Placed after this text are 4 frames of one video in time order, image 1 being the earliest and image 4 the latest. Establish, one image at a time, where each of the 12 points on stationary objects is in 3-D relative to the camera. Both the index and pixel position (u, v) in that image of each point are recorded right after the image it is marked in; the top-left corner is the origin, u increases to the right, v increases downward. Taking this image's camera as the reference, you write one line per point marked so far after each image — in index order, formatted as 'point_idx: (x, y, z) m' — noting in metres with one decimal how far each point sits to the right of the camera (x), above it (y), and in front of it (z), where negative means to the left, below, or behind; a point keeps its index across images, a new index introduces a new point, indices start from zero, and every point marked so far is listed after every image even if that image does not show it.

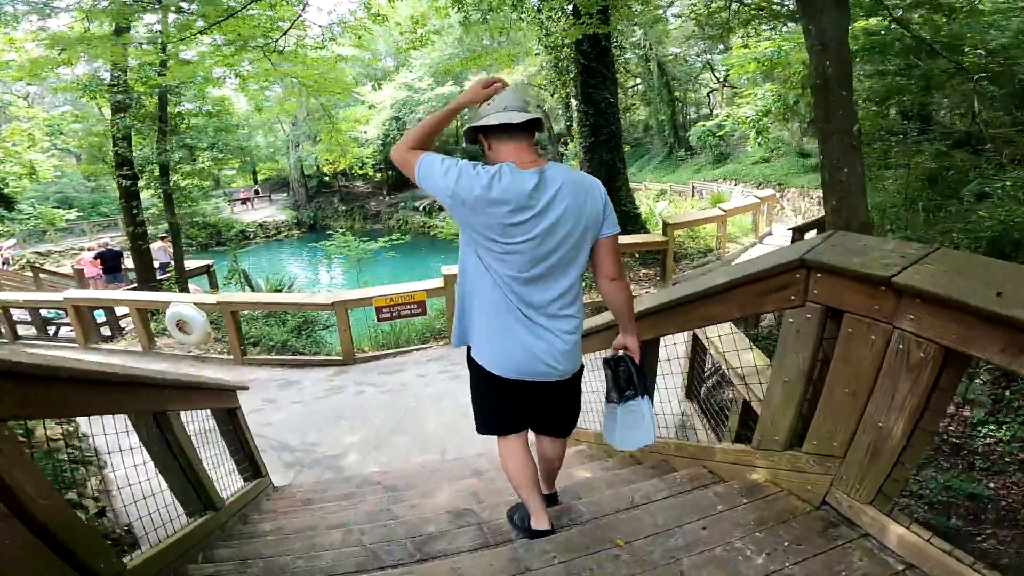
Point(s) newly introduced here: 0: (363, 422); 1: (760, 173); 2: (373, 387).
0: (-1.3, -1.2, +4.8) m
1: (+7.0, +3.1, +15.1) m
2: (-1.4, -1.0, +5.5) m
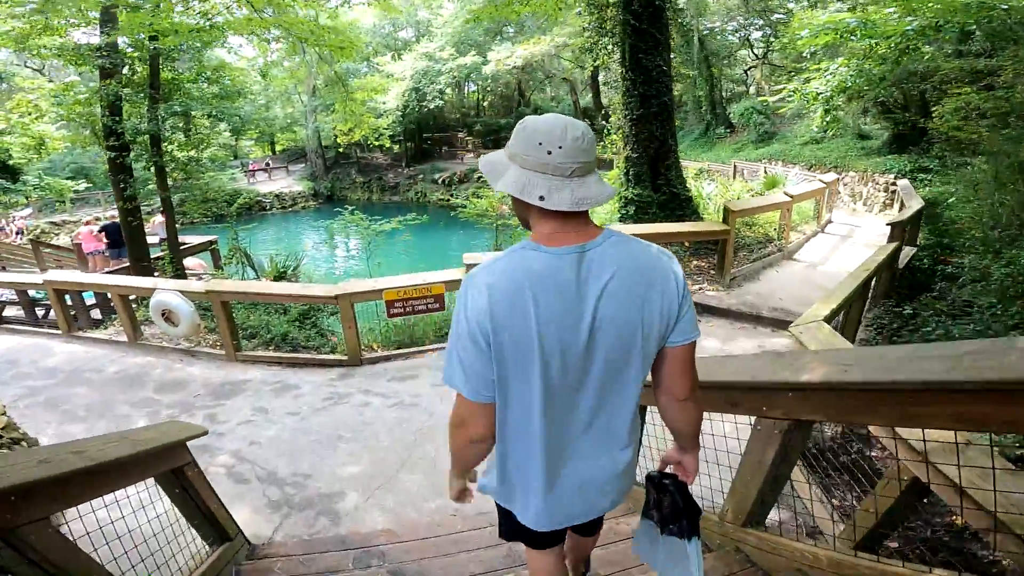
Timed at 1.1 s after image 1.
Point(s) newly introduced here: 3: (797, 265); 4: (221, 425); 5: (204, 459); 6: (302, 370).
0: (-1.1, -1.2, +4.0) m
1: (+7.7, +3.3, +13.8) m
2: (-1.1, -0.9, +4.6) m
3: (+3.6, +0.3, +6.9) m
4: (-2.4, -1.1, +4.5) m
5: (-2.3, -1.2, +4.0) m
6: (-2.1, -0.8, +5.4) m
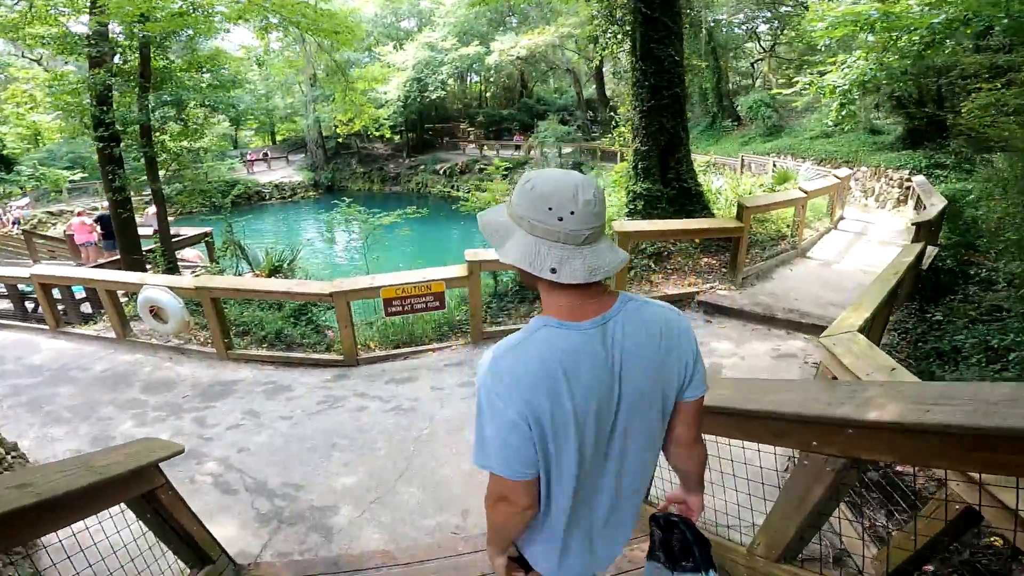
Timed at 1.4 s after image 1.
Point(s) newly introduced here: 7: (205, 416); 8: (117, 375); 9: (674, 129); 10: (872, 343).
0: (-1.0, -1.1, +3.7) m
1: (+7.7, +3.4, +13.5) m
2: (-1.1, -0.9, +4.4) m
3: (+3.7, +0.3, +6.7) m
4: (-2.4, -1.1, +4.2) m
5: (-2.2, -1.2, +3.8) m
6: (-2.1, -0.8, +5.2) m
7: (-2.5, -1.0, +4.5) m
8: (-3.9, -0.9, +5.4) m
9: (+2.0, +1.9, +6.7) m
10: (+1.7, -0.3, +2.6) m
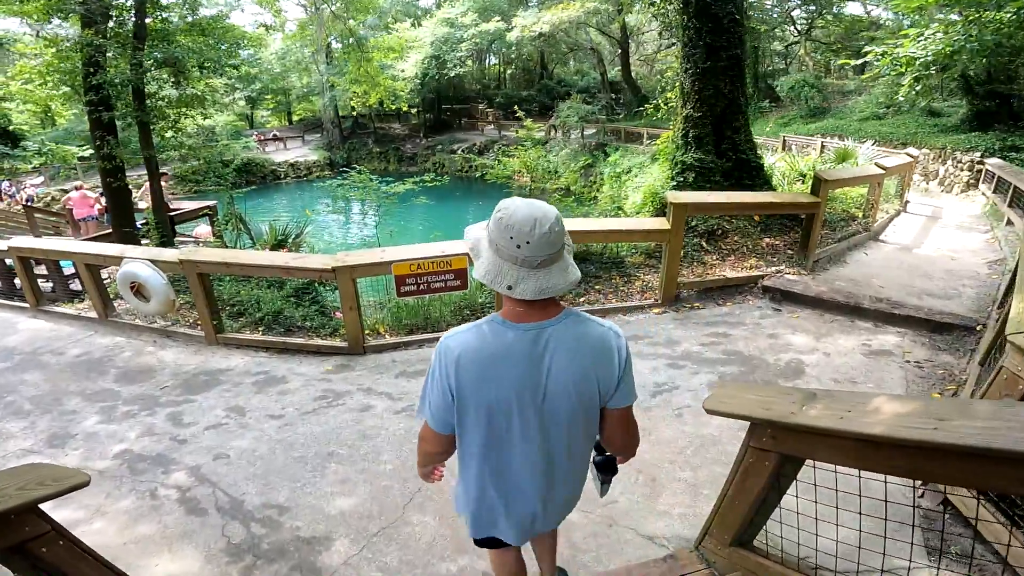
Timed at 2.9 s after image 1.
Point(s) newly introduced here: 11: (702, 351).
0: (-0.8, -1.0, +3.0) m
1: (+8.3, +3.6, +12.5) m
2: (-0.8, -0.8, +3.7) m
3: (+4.0, +0.4, +5.8) m
4: (-2.1, -0.9, +3.5) m
5: (-2.0, -1.1, +3.1) m
6: (-1.8, -0.6, +4.5) m
7: (-2.3, -0.8, +3.8) m
8: (-3.6, -0.6, +4.7) m
9: (+2.4, +2.1, +5.9) m
10: (+1.9, -0.2, +1.8) m
11: (+1.3, -0.4, +3.9) m
